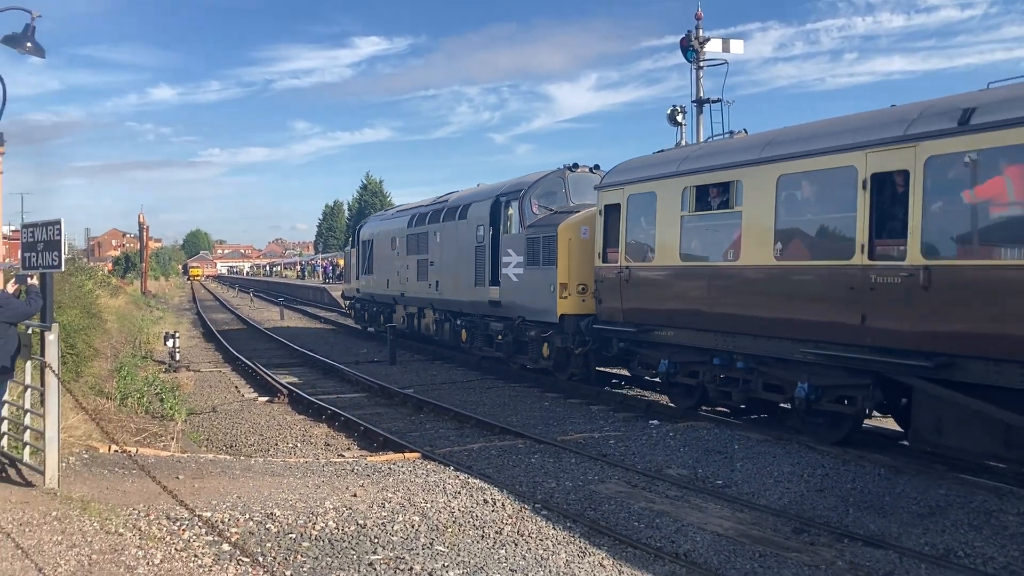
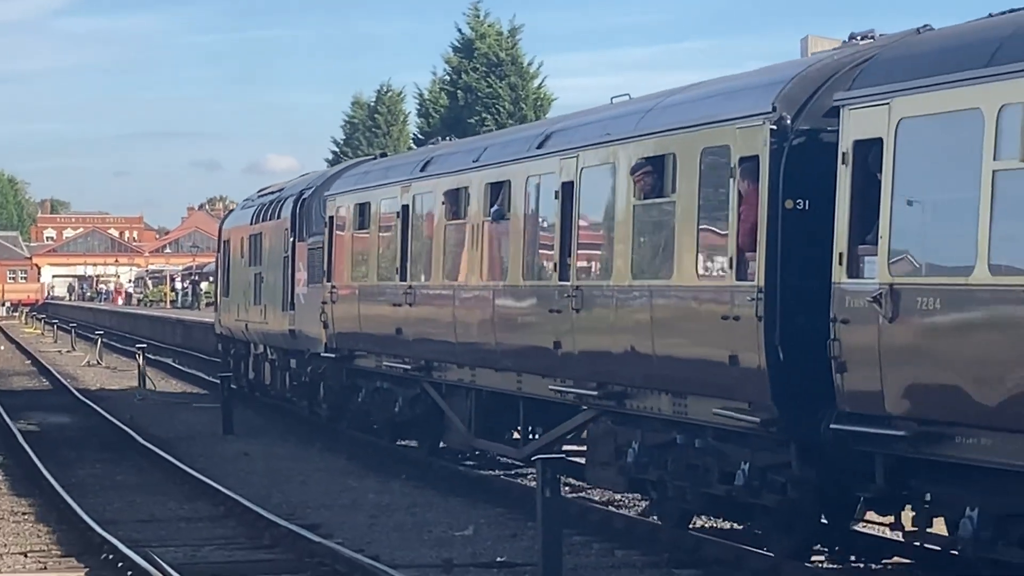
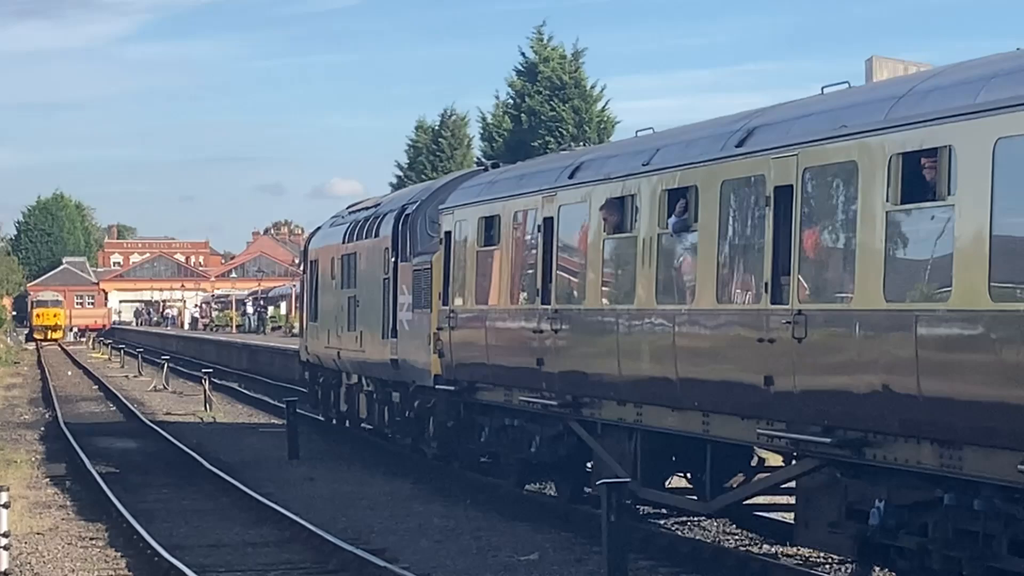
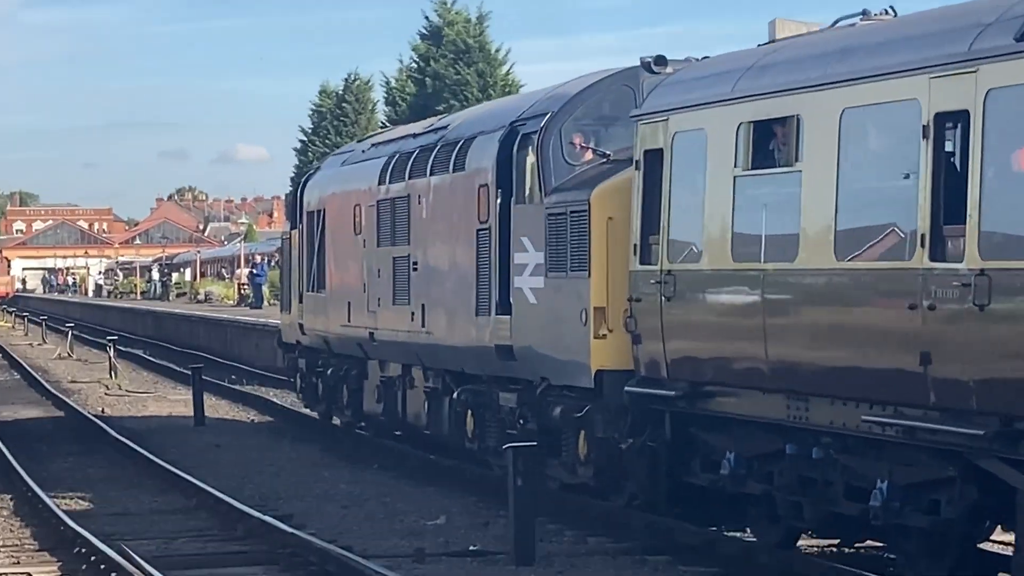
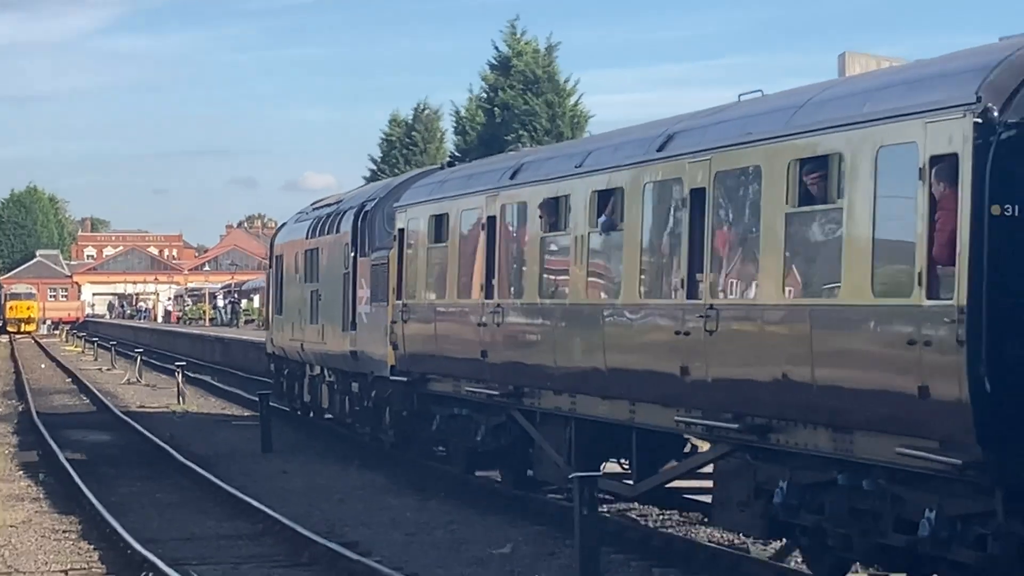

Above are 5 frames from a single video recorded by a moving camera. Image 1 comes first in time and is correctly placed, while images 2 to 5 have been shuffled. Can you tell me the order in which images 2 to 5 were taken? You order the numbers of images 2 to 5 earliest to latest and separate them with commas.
4, 3, 5, 2
